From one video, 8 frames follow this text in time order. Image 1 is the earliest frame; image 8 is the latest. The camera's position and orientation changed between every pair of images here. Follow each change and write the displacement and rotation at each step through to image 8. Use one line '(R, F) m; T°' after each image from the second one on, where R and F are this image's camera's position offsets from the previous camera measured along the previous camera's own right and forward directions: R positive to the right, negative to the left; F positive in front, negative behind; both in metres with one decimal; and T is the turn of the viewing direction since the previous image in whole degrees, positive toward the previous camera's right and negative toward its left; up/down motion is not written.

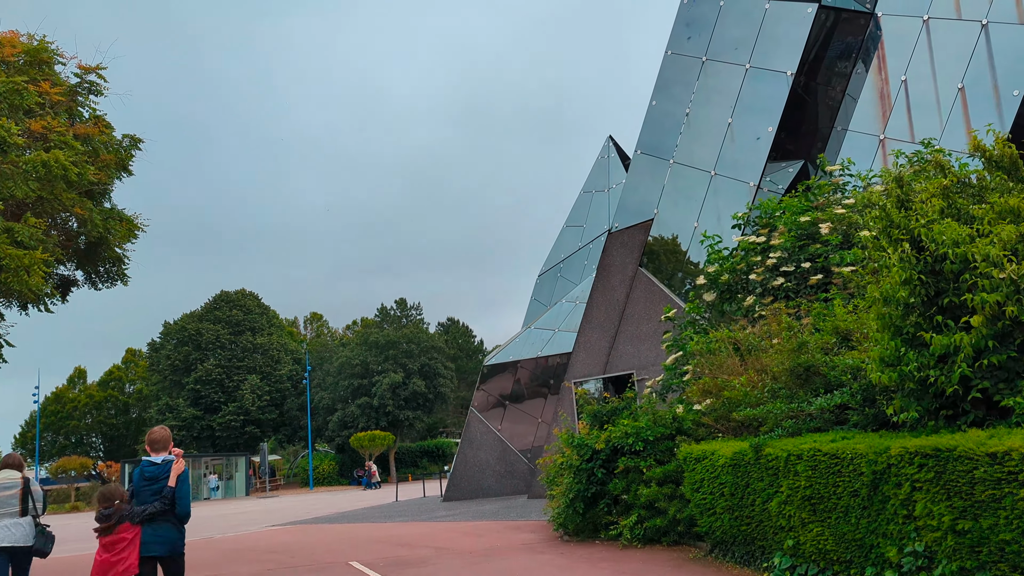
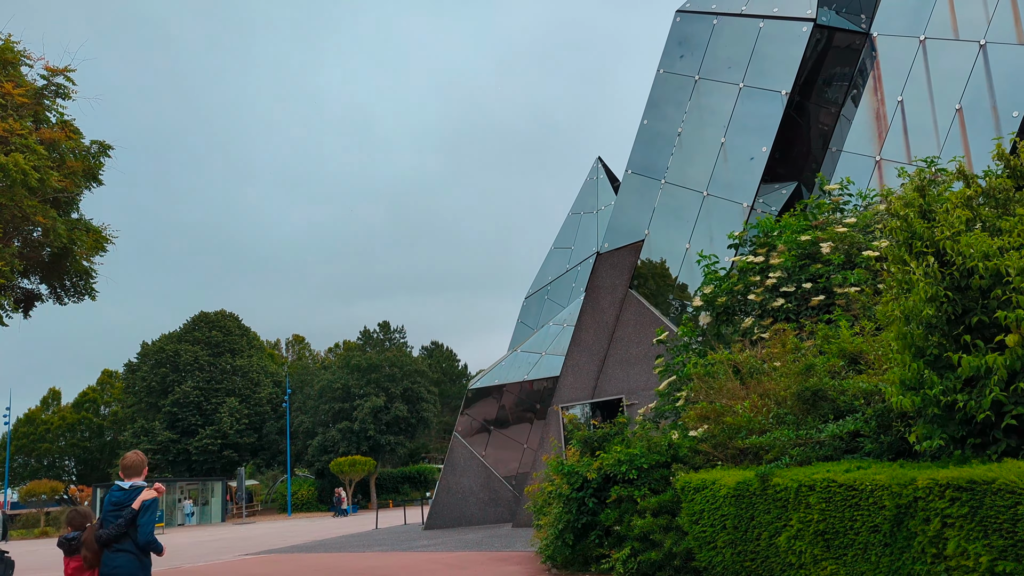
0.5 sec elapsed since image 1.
(0.0, +0.4) m; +1°
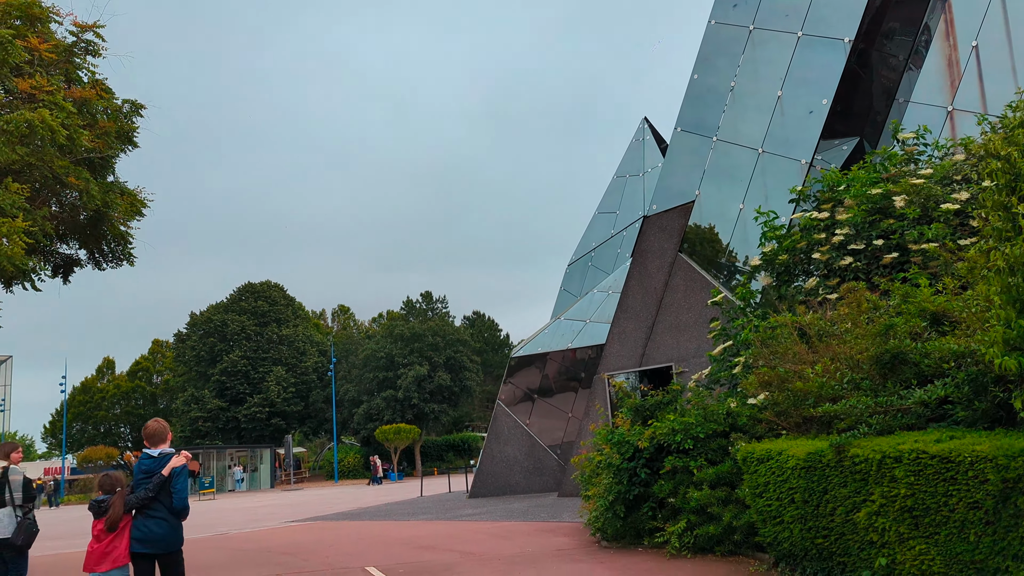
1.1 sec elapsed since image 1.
(0.0, +0.4) m; -3°
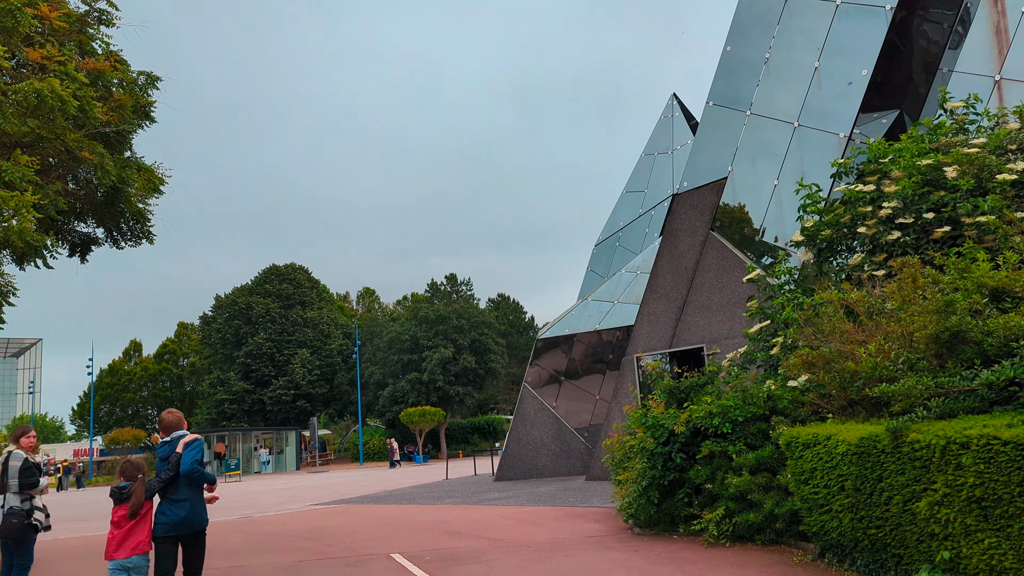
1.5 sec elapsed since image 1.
(0.0, +0.3) m; -2°
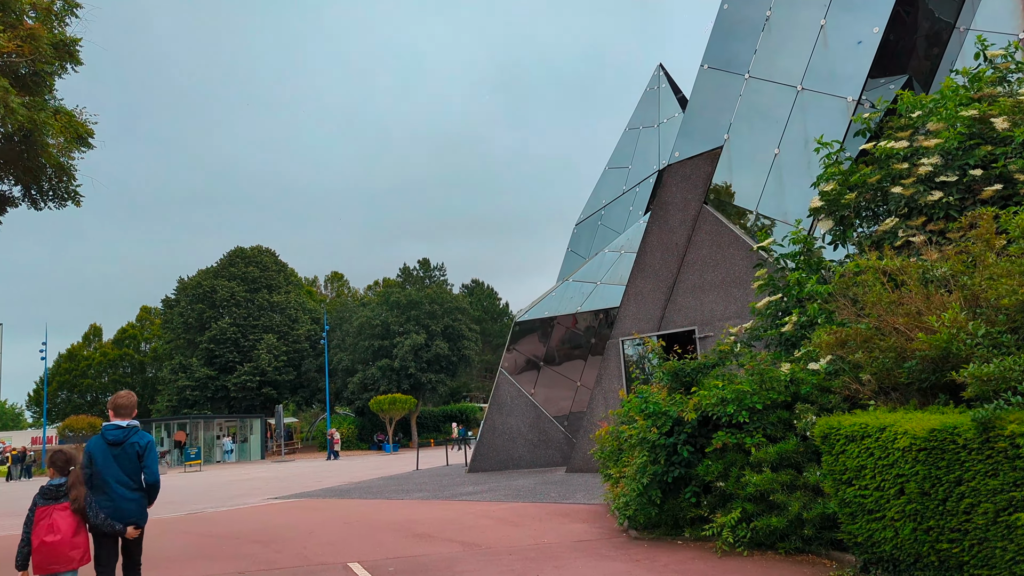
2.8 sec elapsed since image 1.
(-0.1, +1.0) m; +2°
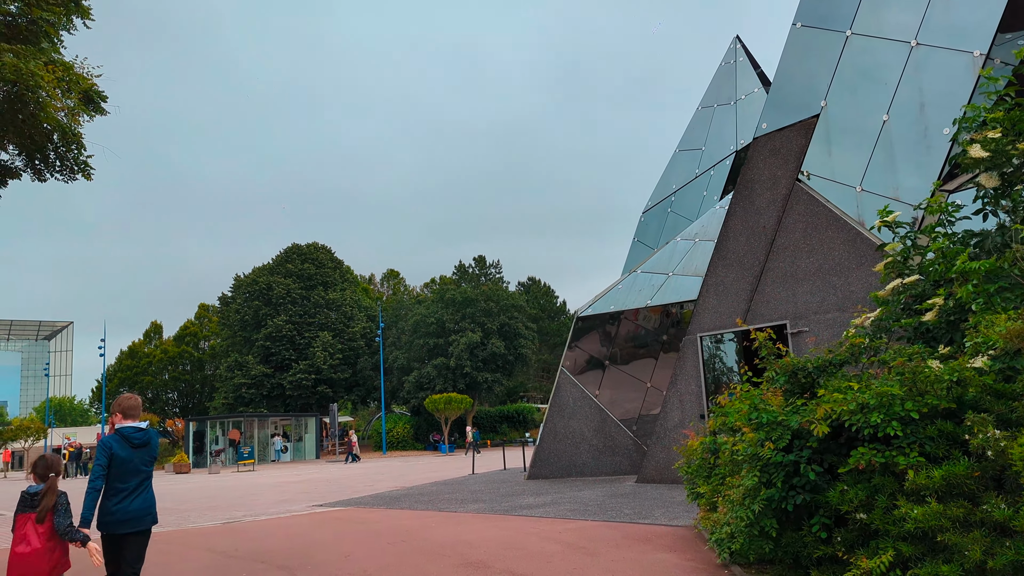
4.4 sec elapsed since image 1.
(-0.1, +1.3) m; -4°
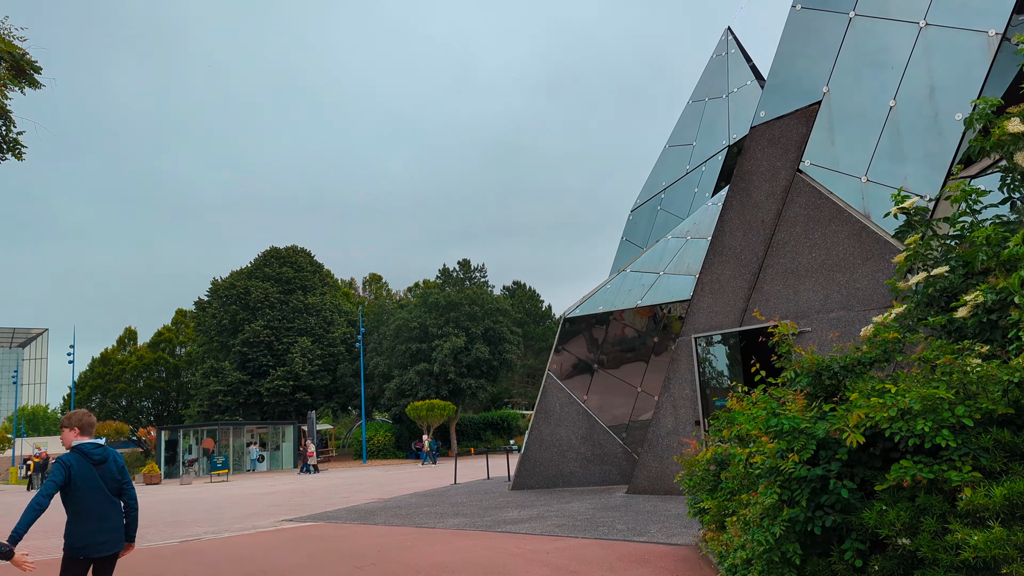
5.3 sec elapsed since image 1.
(0.0, +0.7) m; +1°
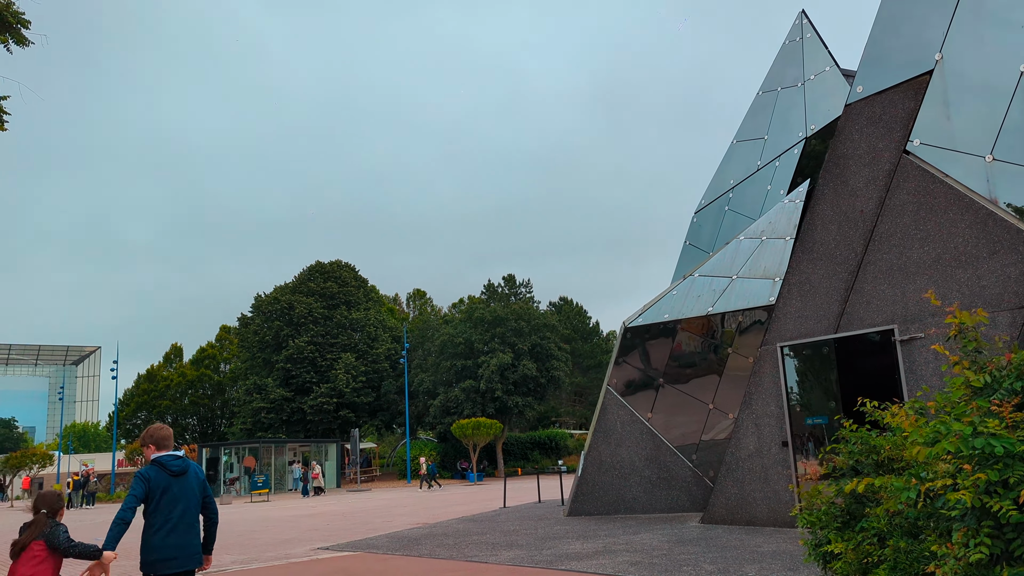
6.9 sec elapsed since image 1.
(-0.2, +1.2) m; -3°
